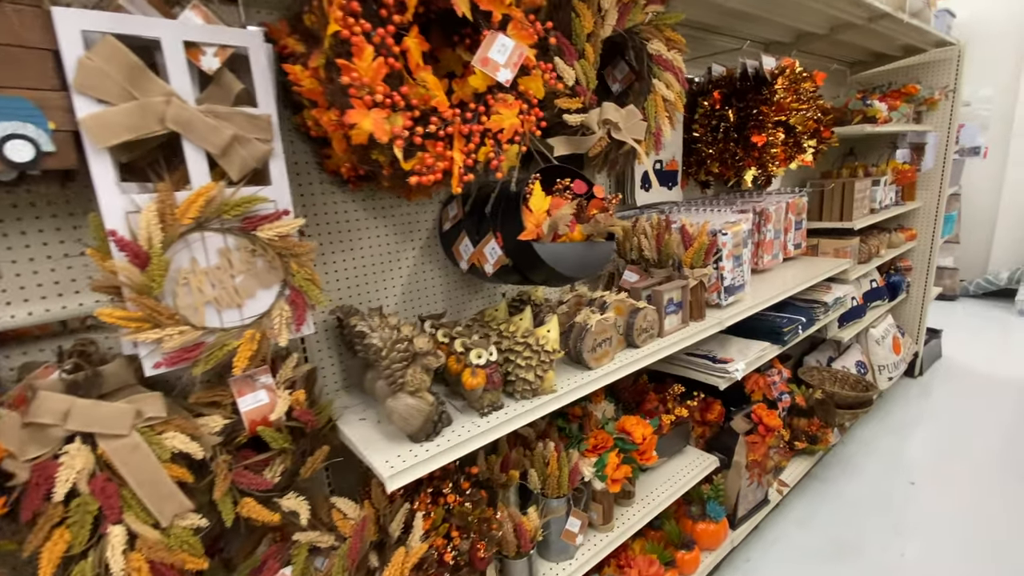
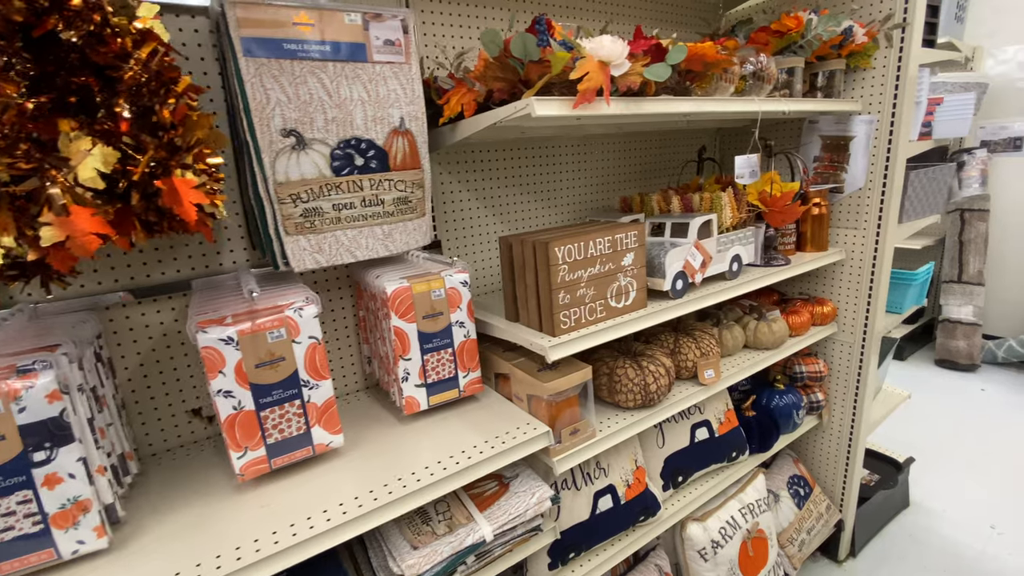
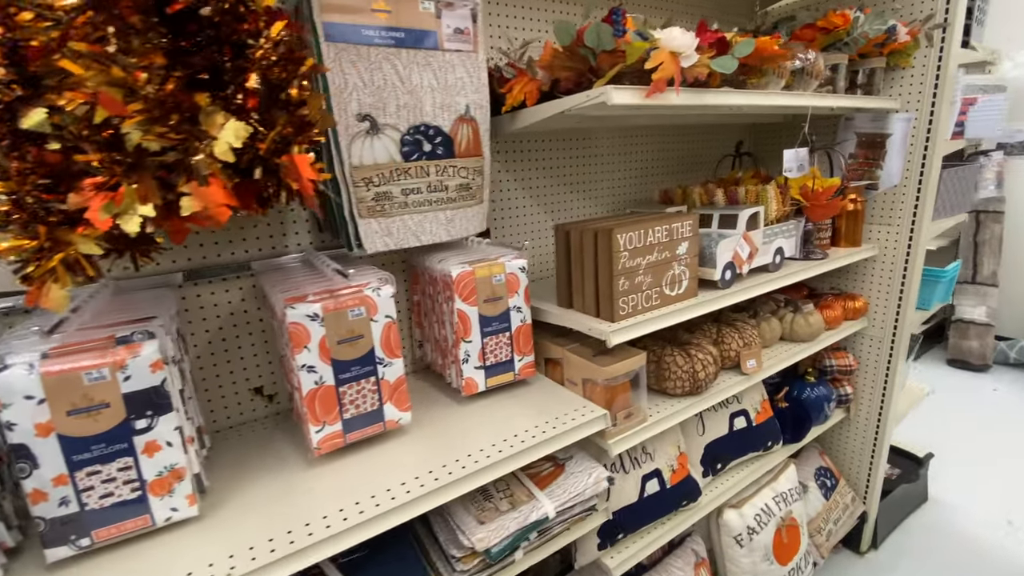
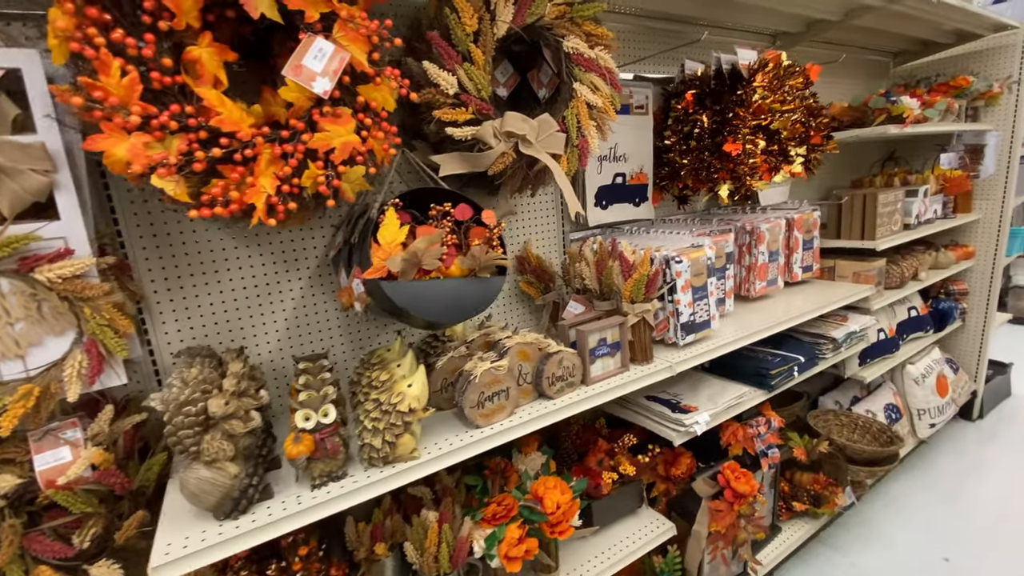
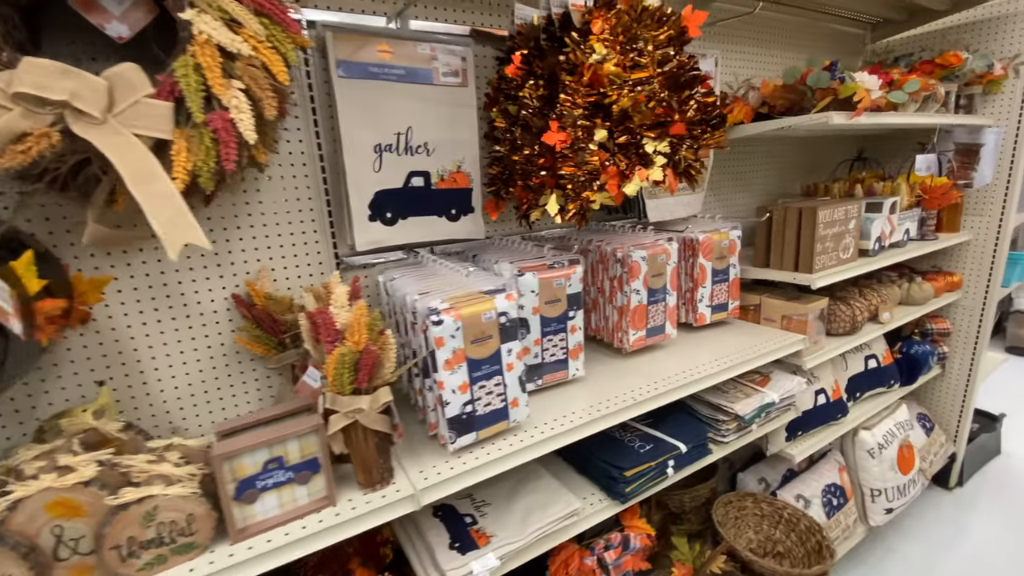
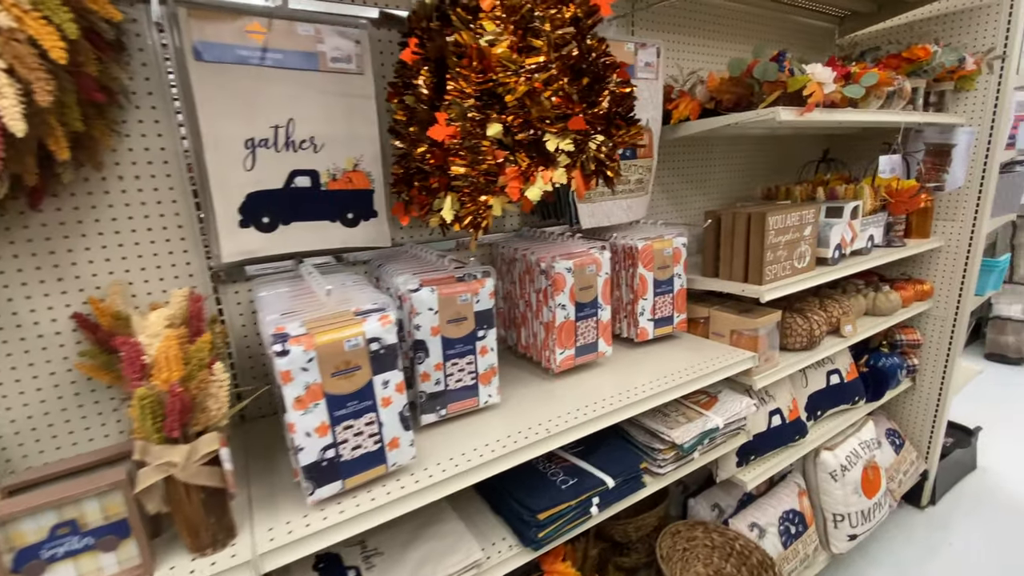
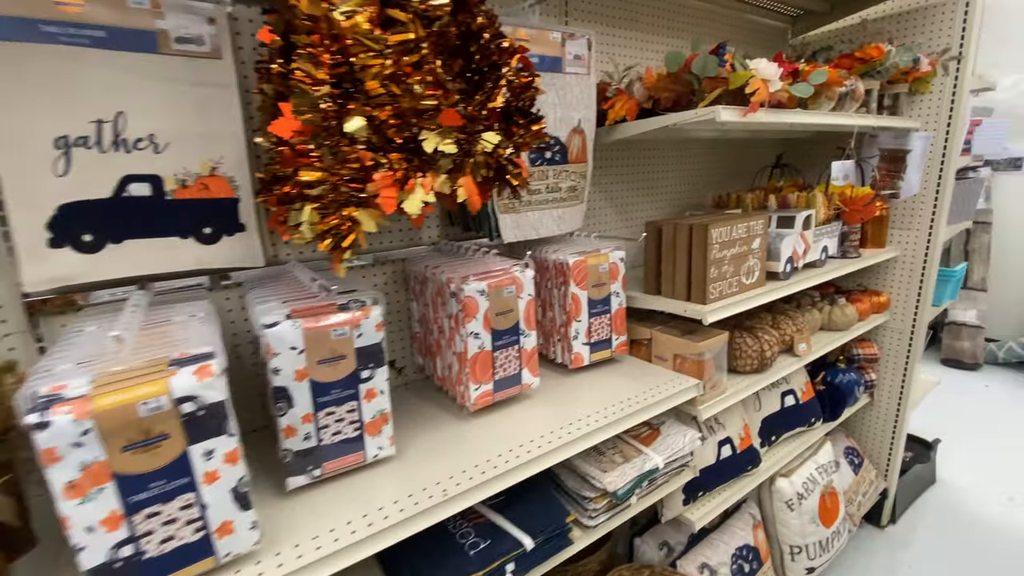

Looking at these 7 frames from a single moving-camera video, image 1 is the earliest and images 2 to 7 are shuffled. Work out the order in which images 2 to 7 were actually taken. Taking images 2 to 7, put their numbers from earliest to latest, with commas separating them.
4, 5, 6, 7, 3, 2
